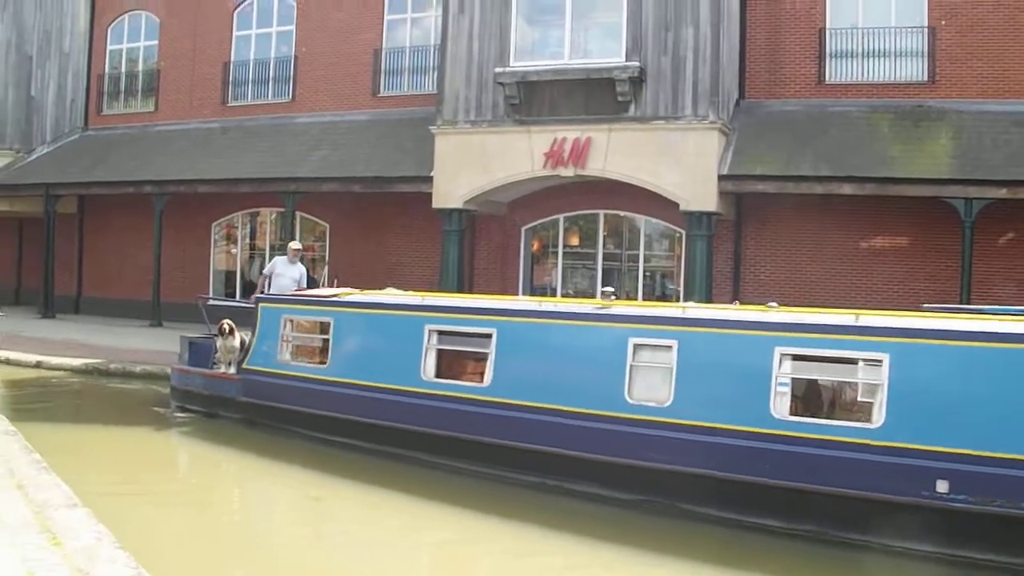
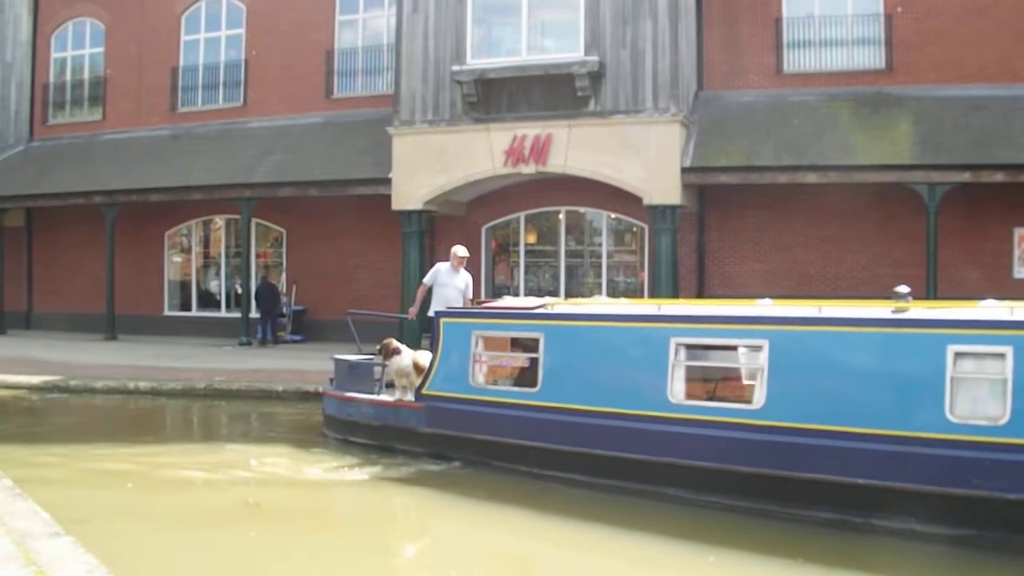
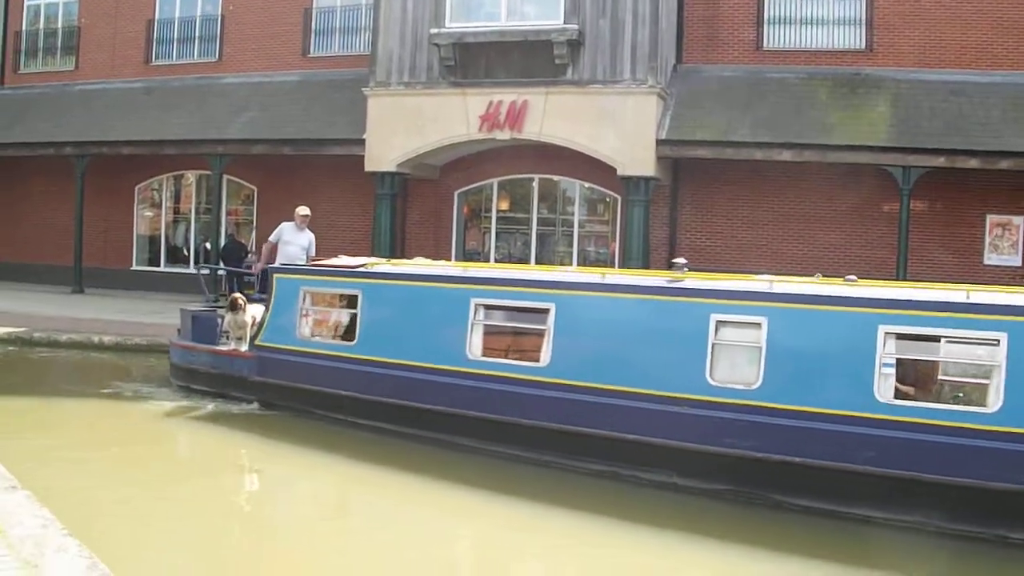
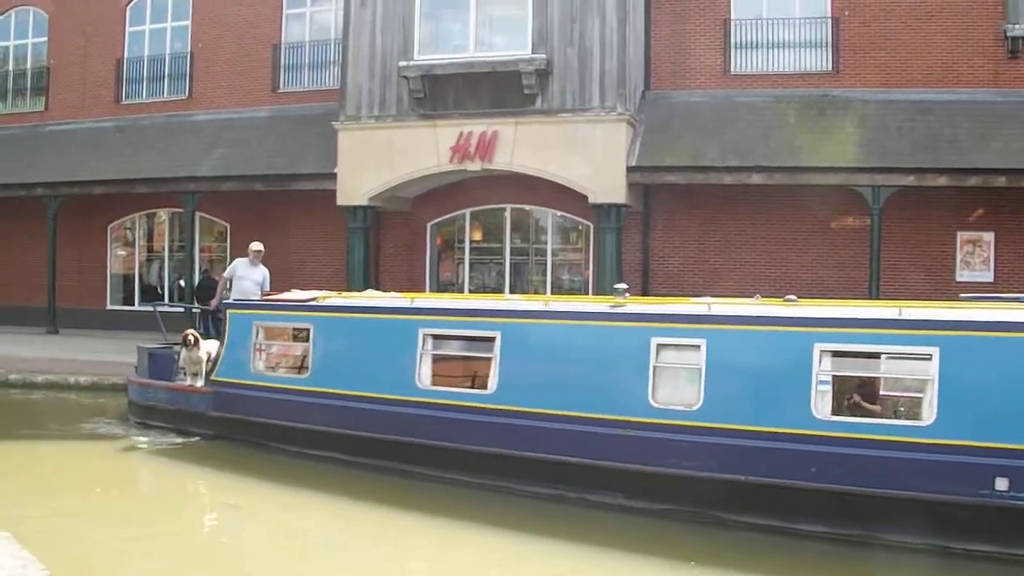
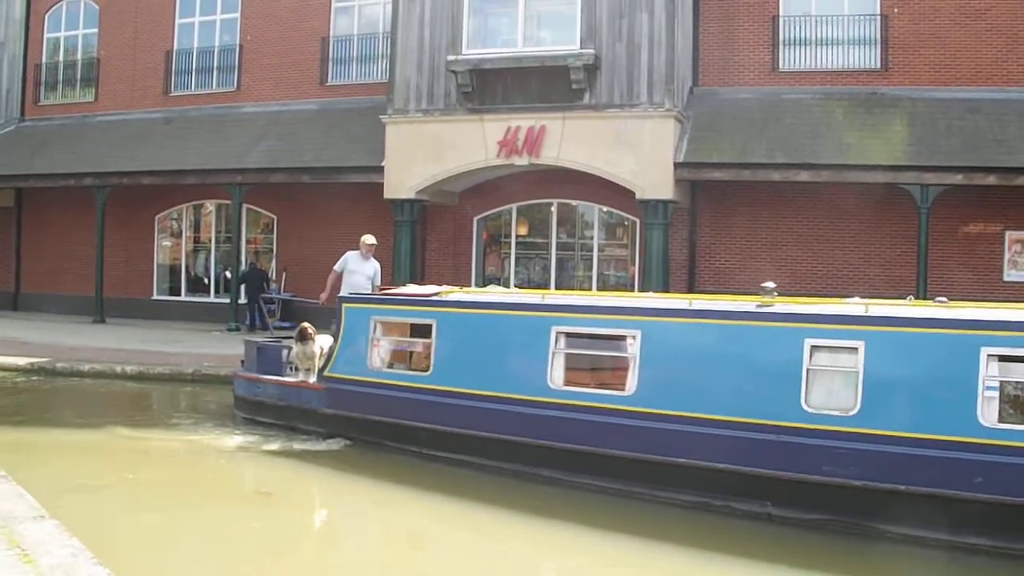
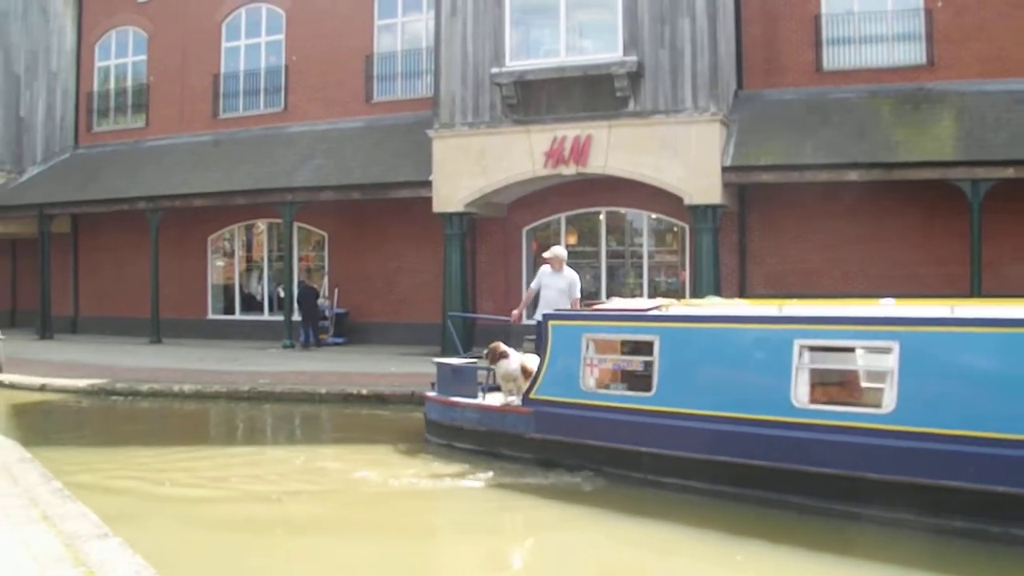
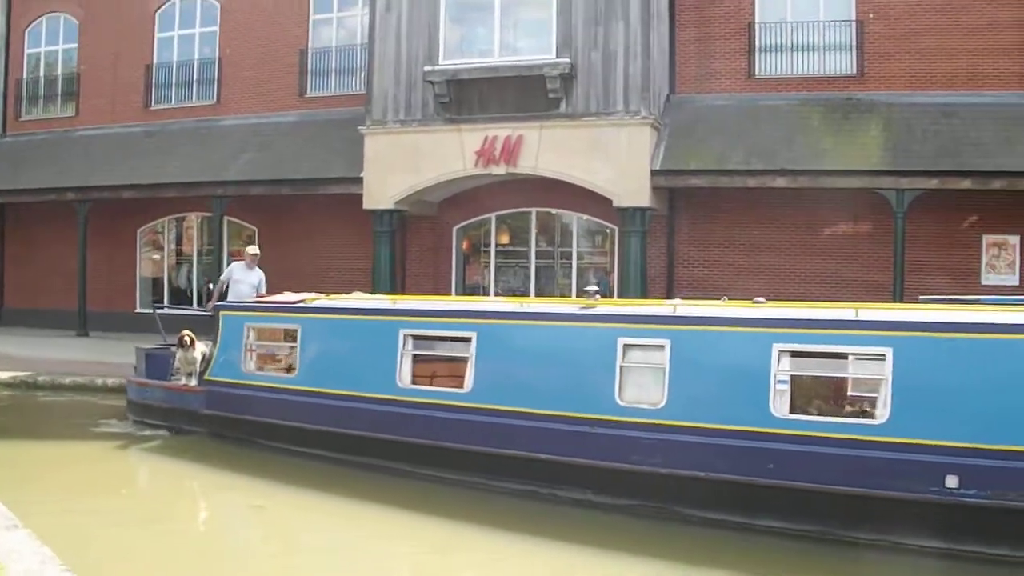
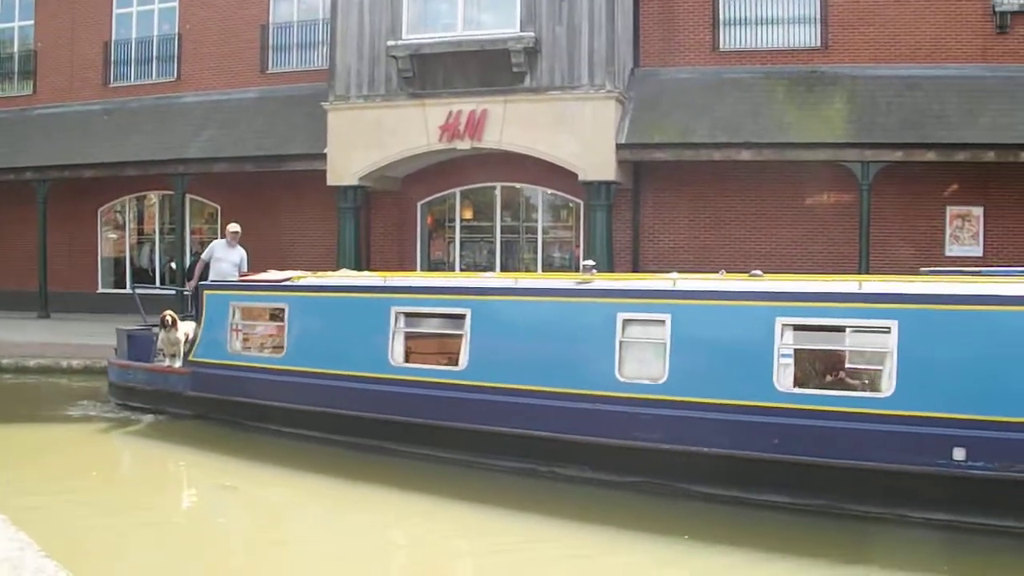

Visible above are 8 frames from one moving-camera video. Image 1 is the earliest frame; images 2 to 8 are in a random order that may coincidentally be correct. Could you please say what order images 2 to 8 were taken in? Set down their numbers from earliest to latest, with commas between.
7, 8, 4, 3, 5, 2, 6
